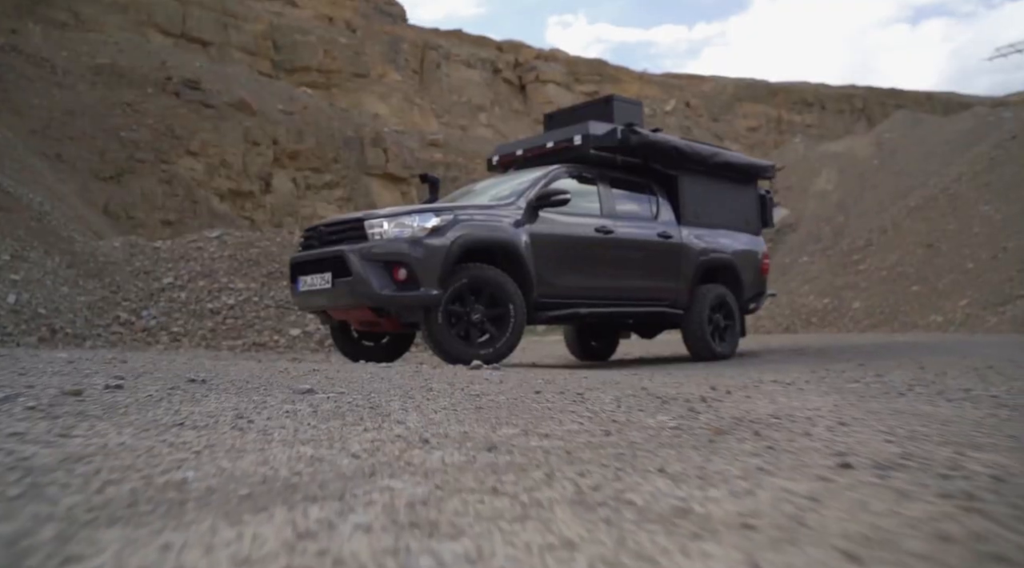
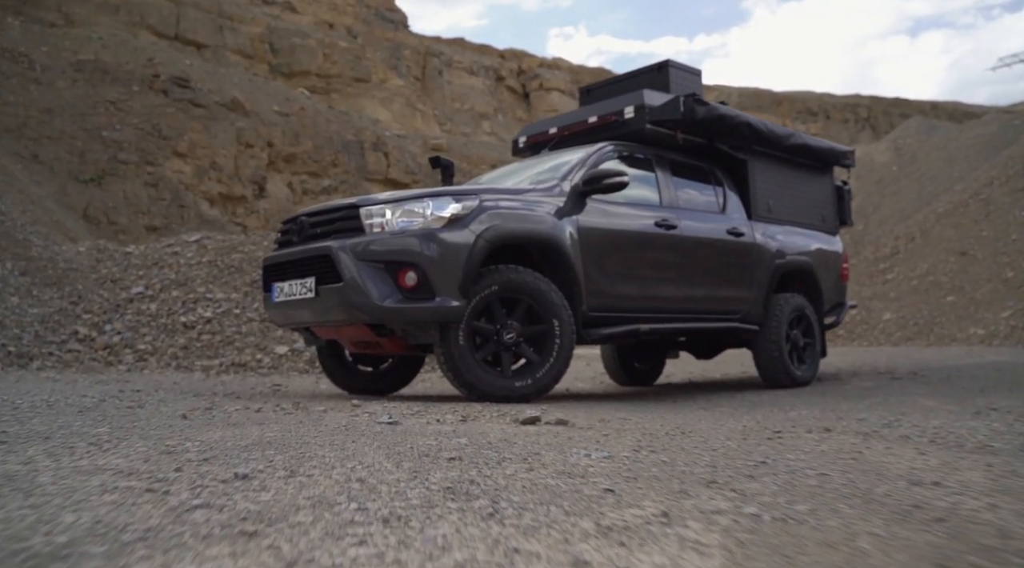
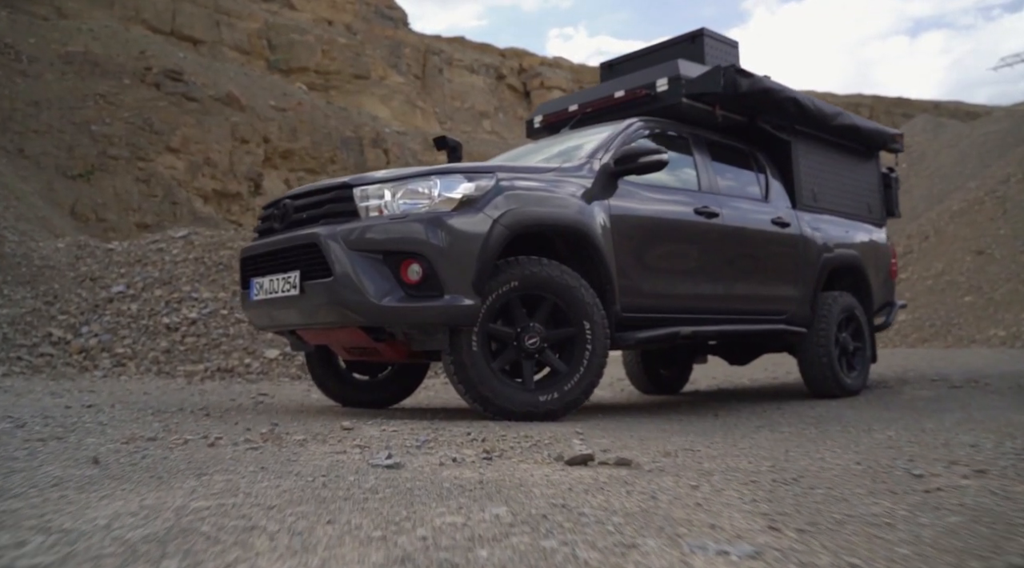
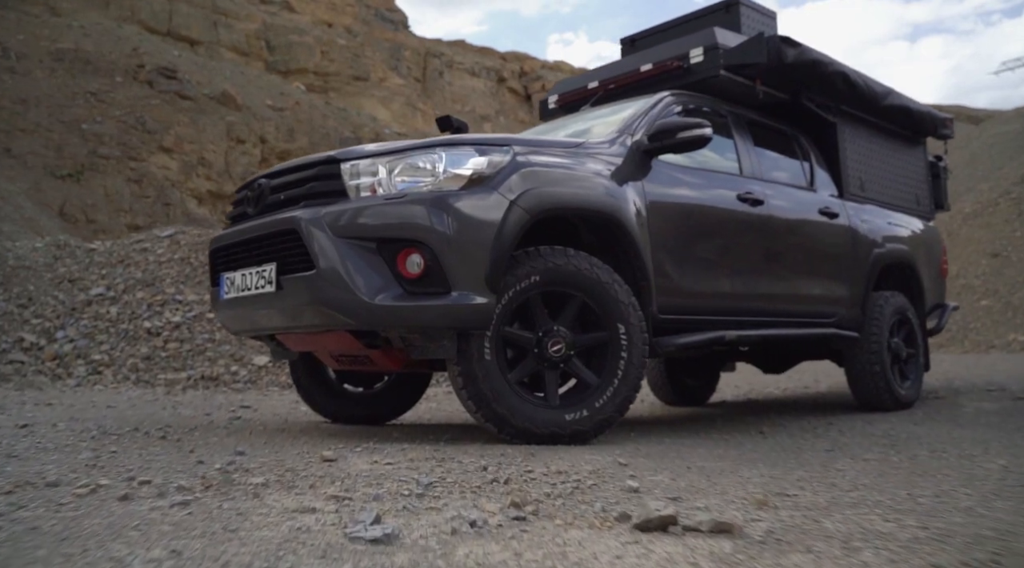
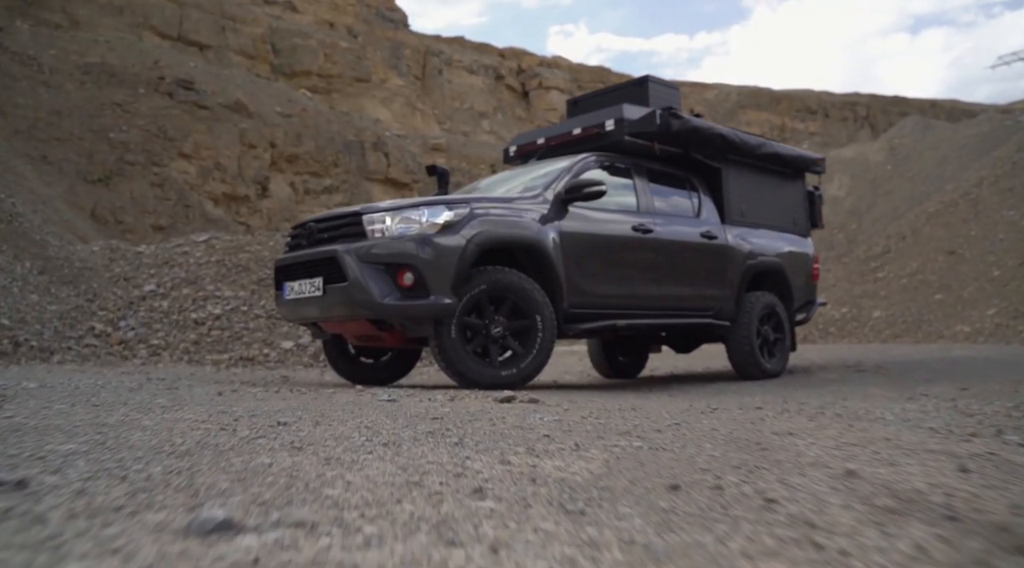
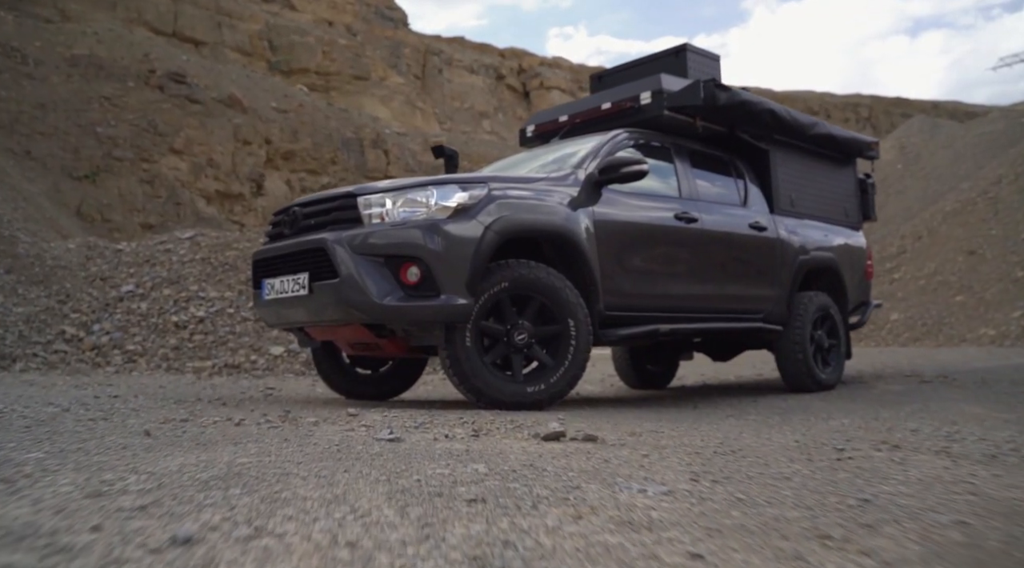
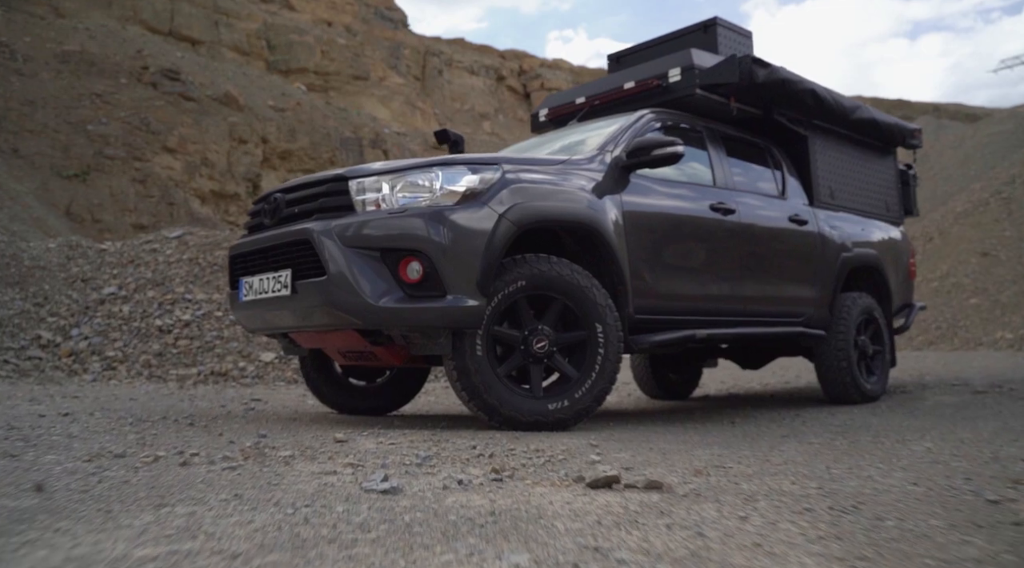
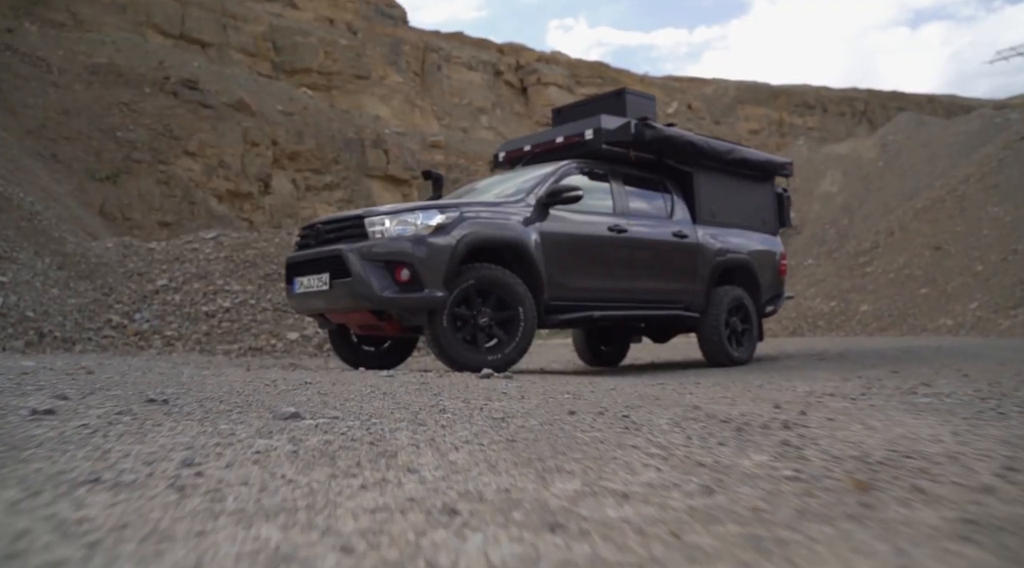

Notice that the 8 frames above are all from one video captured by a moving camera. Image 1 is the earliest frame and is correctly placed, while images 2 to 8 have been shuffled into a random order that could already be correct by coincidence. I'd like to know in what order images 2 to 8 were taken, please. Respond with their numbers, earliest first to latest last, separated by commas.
8, 5, 2, 6, 3, 7, 4
